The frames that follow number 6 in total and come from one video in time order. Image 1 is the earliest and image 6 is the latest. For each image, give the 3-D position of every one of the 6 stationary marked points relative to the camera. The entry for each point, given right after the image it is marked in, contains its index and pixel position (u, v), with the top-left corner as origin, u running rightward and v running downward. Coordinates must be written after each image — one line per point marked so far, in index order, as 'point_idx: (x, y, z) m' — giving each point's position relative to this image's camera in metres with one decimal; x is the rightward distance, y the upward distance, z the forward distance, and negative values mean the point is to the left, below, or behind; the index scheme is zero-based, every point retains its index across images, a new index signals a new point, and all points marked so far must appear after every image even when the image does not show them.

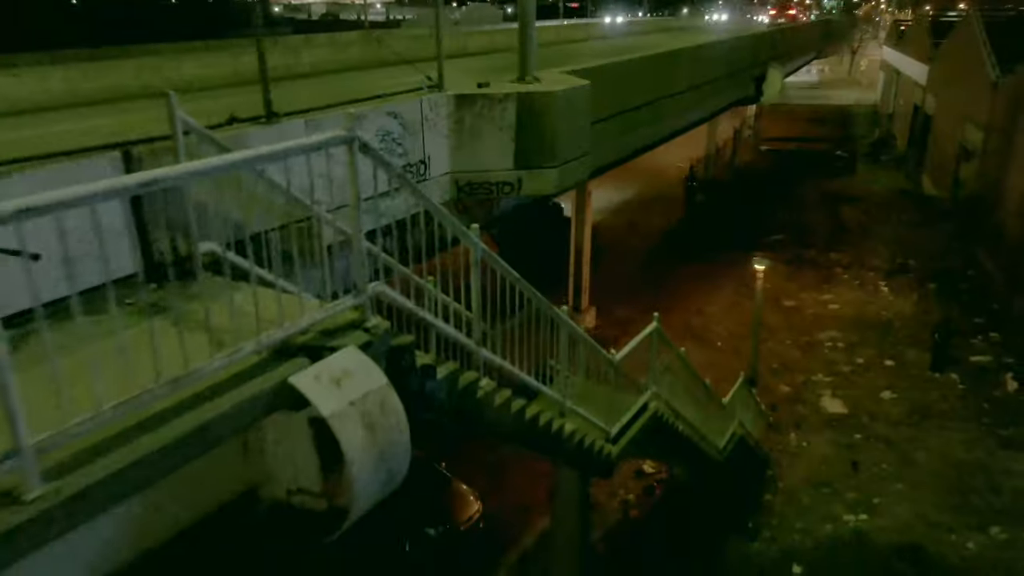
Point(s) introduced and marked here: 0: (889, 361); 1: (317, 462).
0: (+7.3, -1.4, +15.0) m
1: (-0.7, -0.6, +2.9) m
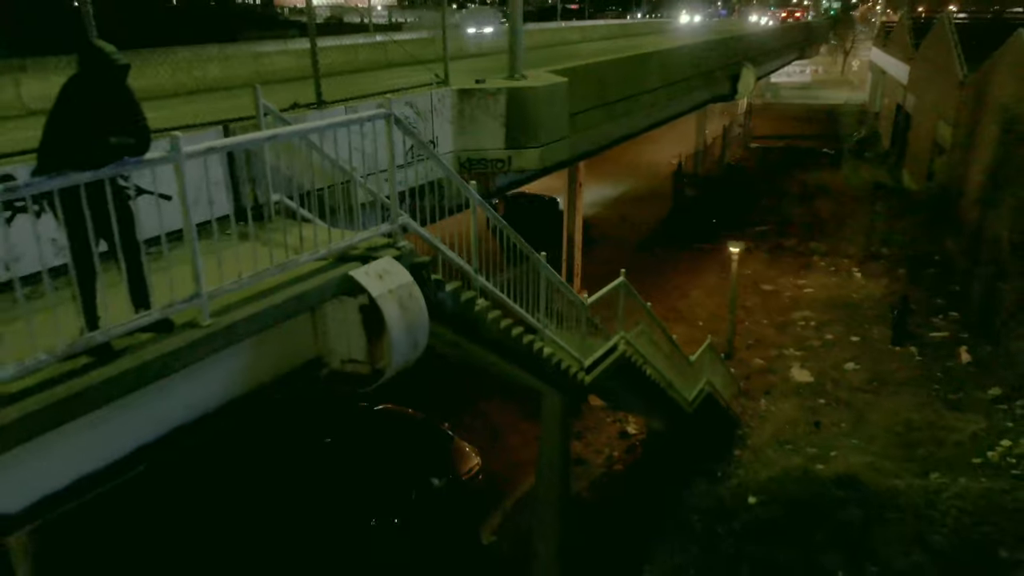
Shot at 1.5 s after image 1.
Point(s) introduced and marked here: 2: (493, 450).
0: (+7.2, -1.0, +16.3) m
1: (-0.8, -0.3, +4.2) m
2: (-0.3, -2.7, +13.0) m
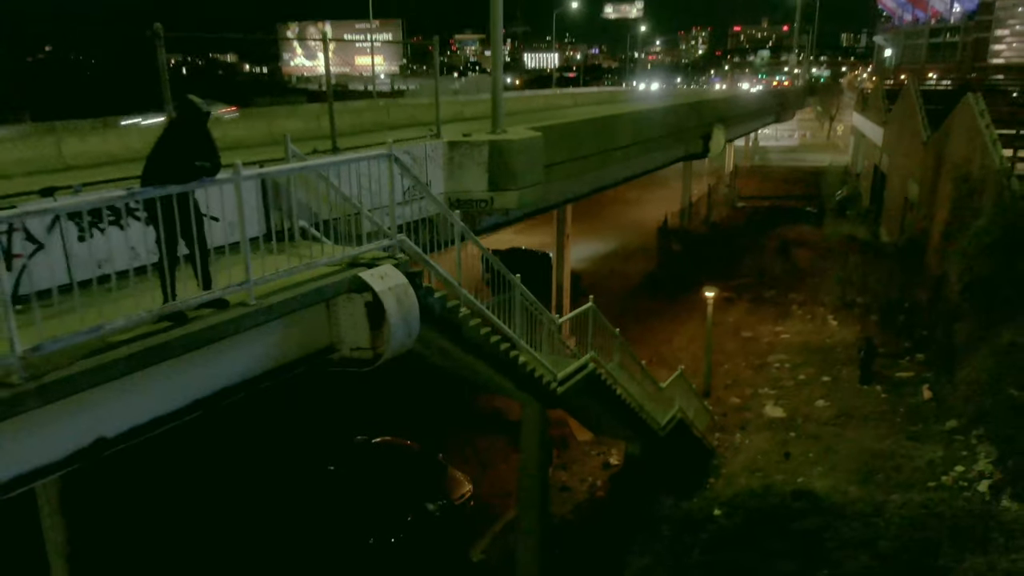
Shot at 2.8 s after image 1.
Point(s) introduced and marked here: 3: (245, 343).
0: (+7.0, -2.0, +17.3) m
1: (-1.0, -0.3, +5.4) m
2: (-0.5, -3.4, +13.9) m
3: (-1.6, -0.3, +4.8) m
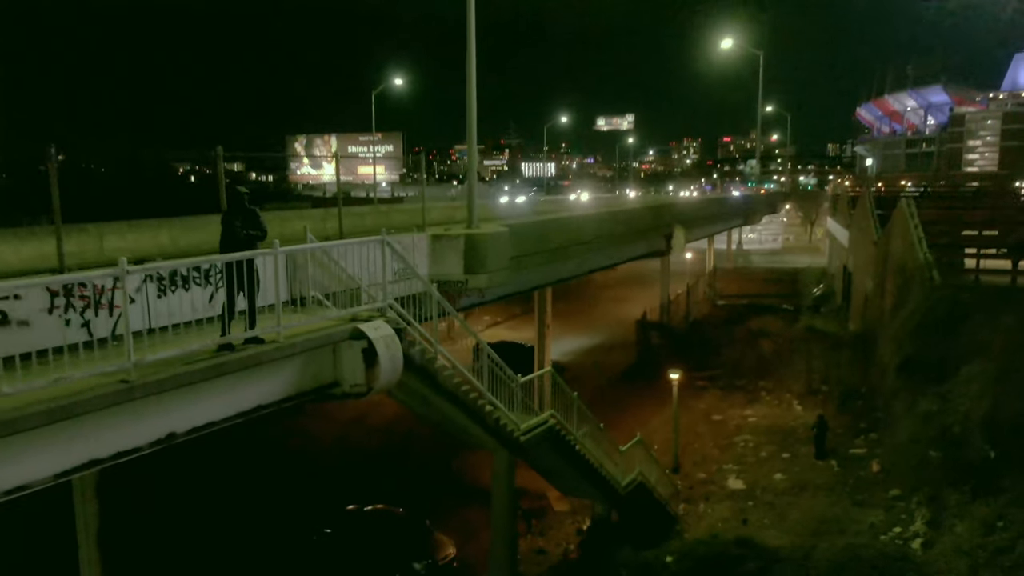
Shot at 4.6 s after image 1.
0: (+6.6, -4.0, +18.8) m
1: (-1.4, -0.7, +7.1) m
2: (-0.9, -5.0, +15.2) m
3: (-2.0, -0.7, +6.5) m
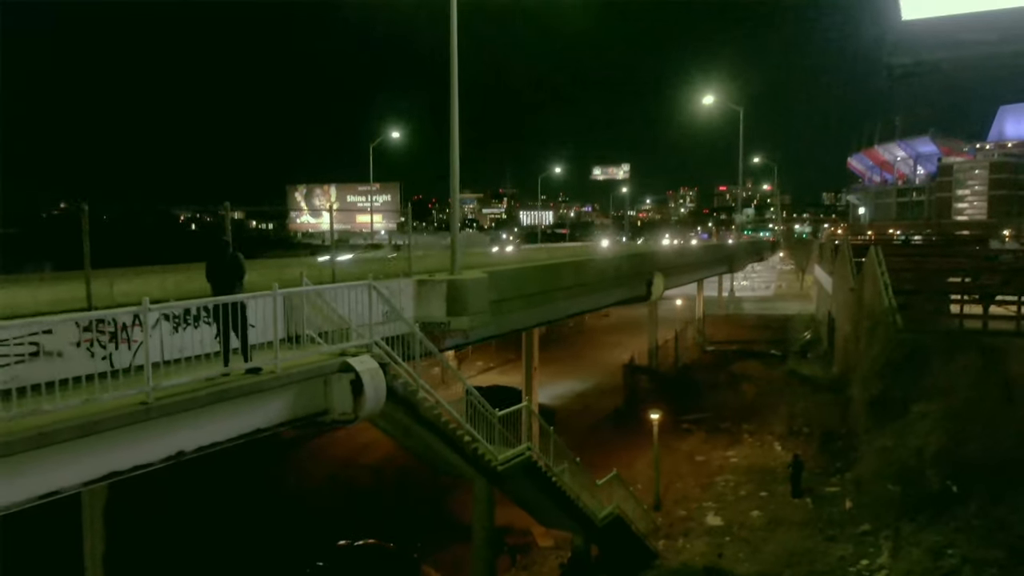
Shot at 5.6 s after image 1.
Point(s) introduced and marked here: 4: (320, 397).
0: (+6.3, -5.1, +19.5) m
1: (-1.7, -1.1, +8.0) m
2: (-1.2, -5.8, +15.8) m
3: (-2.3, -1.1, +7.4) m
4: (-2.0, -1.1, +8.0) m
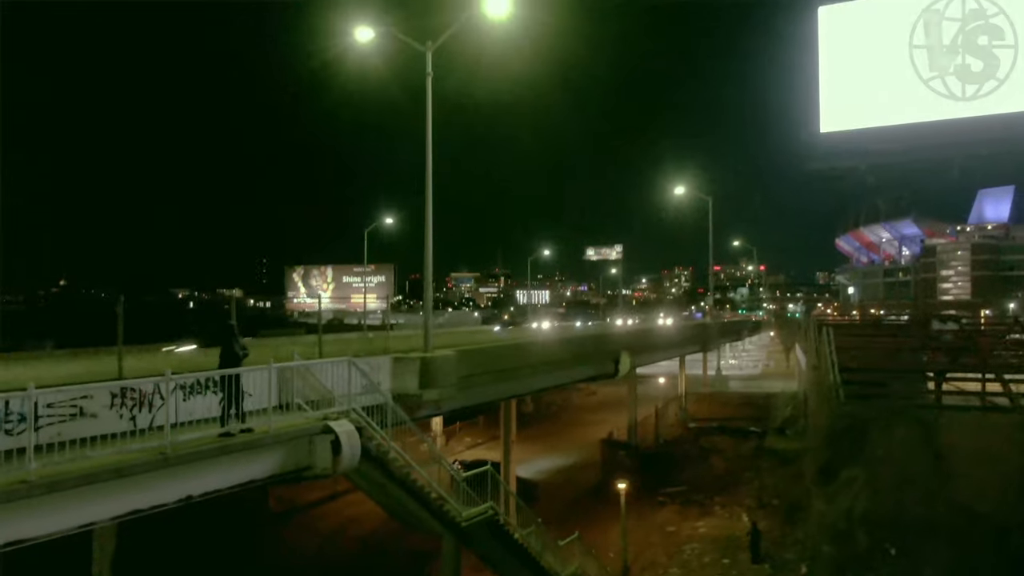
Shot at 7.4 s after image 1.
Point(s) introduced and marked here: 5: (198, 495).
0: (+5.7, -7.2, +20.6) m
1: (-2.2, -2.0, +9.6) m
2: (-1.8, -7.5, +16.8) m
3: (-2.9, -1.9, +9.0) m
4: (-2.6, -2.0, +9.6) m
5: (-3.3, -2.2, +8.2) m
